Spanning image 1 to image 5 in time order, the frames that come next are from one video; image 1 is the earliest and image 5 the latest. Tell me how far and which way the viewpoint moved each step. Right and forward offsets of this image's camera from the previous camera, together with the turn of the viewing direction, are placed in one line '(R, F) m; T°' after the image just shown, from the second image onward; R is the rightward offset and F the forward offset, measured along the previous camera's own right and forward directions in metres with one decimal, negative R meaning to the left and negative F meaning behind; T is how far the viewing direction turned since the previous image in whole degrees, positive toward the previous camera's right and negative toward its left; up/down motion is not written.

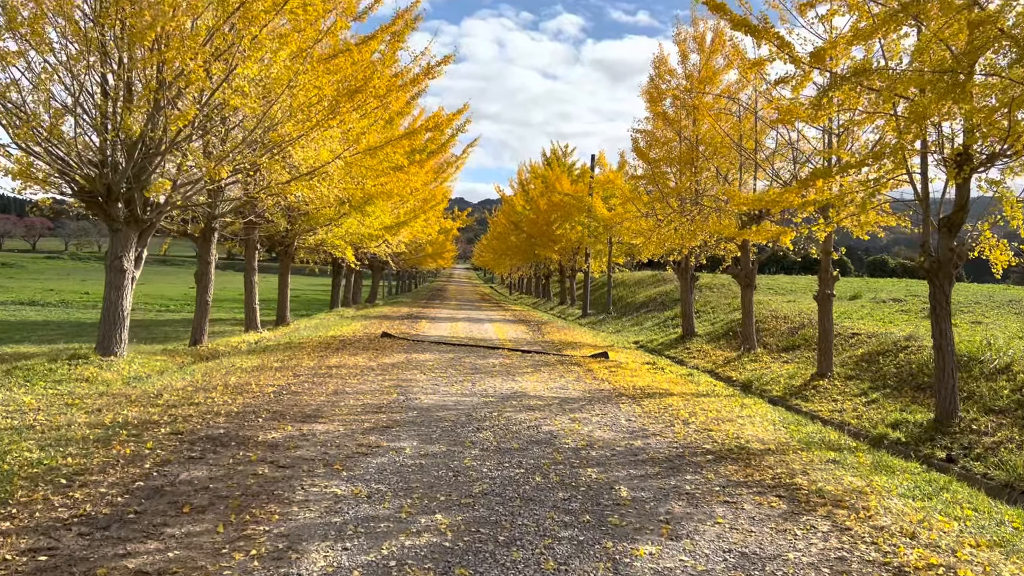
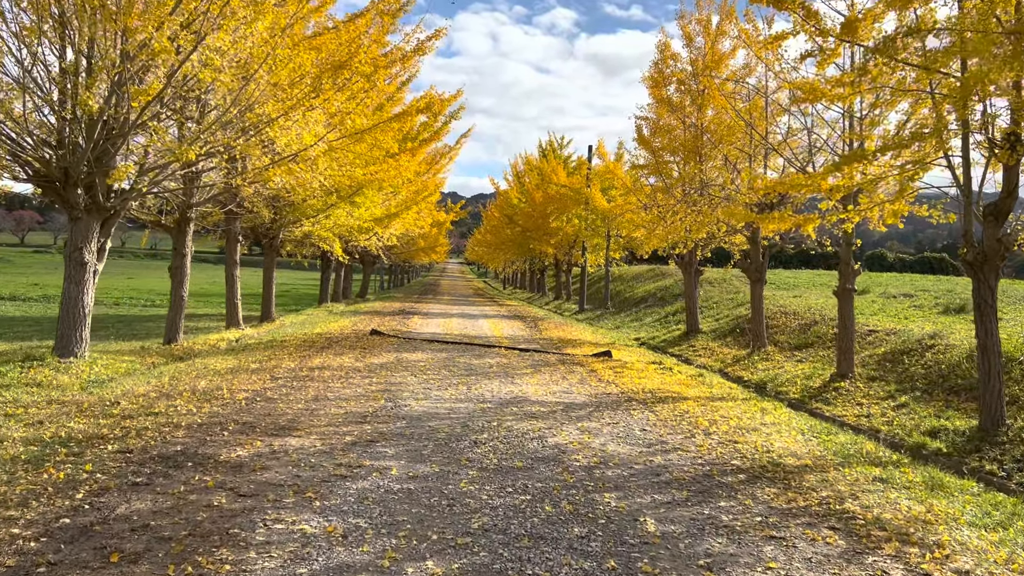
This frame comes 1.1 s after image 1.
(-0.1, +0.6) m; 0°
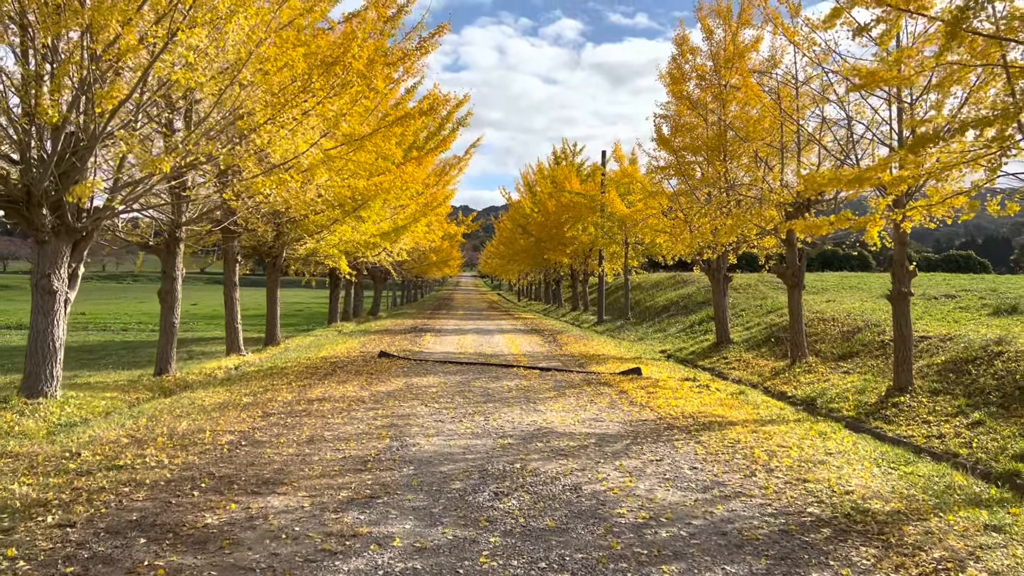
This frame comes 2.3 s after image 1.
(0.0, +0.8) m; -1°
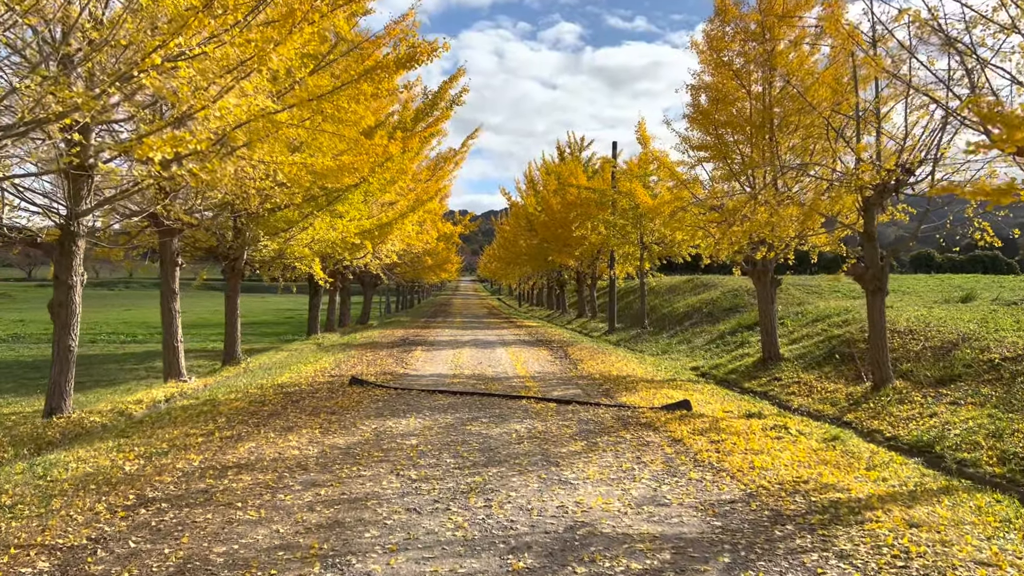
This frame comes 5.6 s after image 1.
(-0.1, +2.1) m; 0°
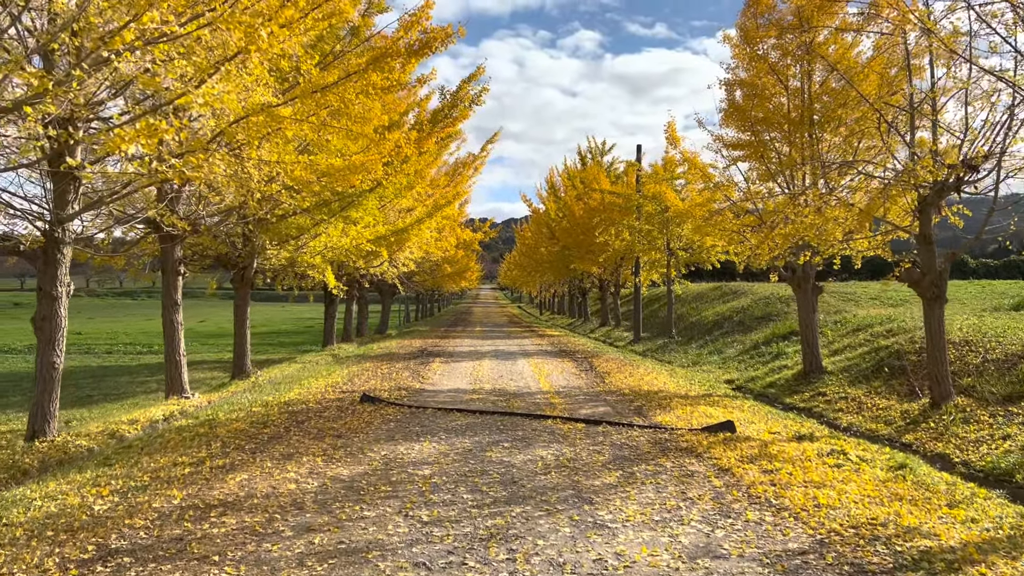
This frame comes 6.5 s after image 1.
(0.0, +0.6) m; -1°
